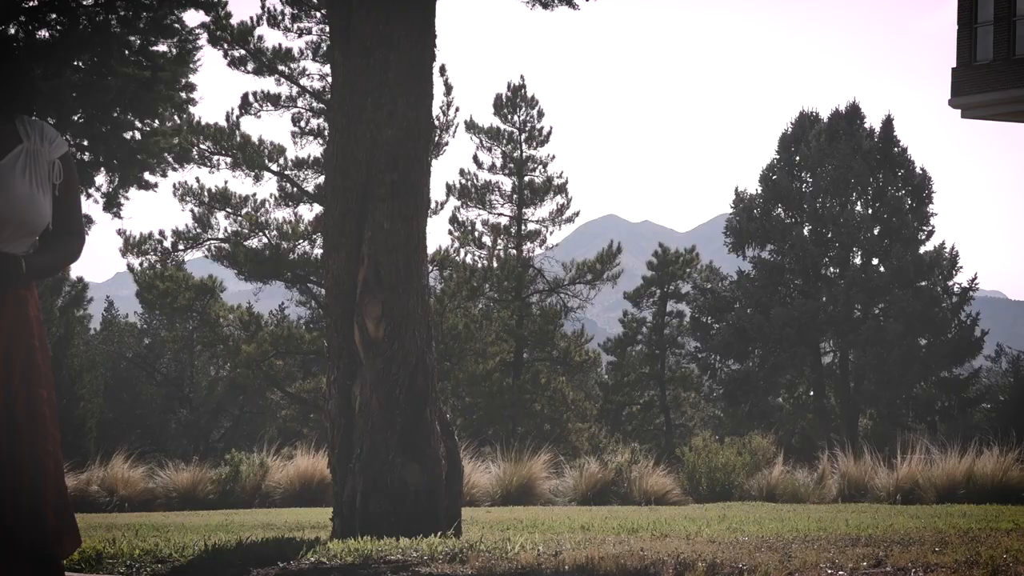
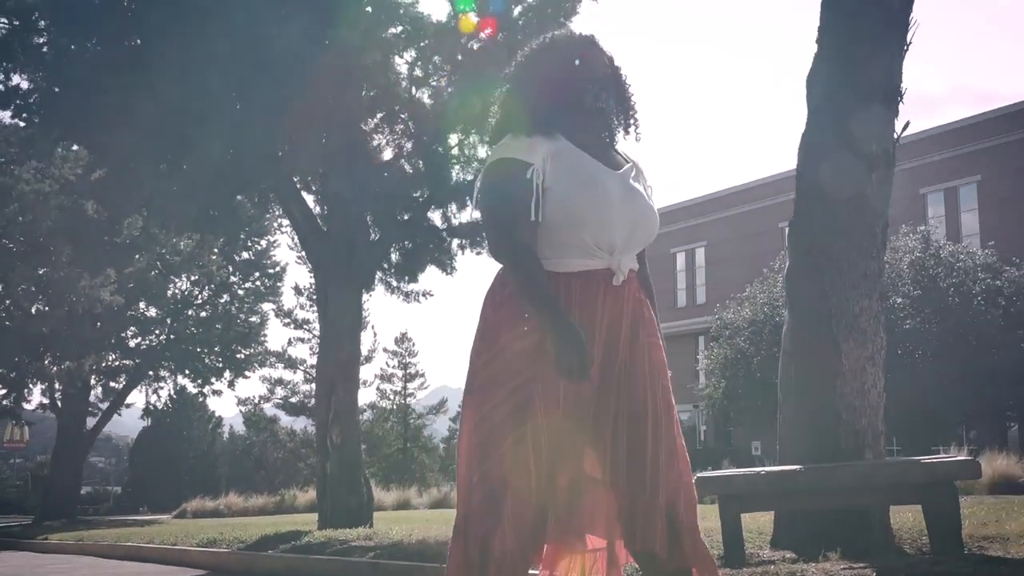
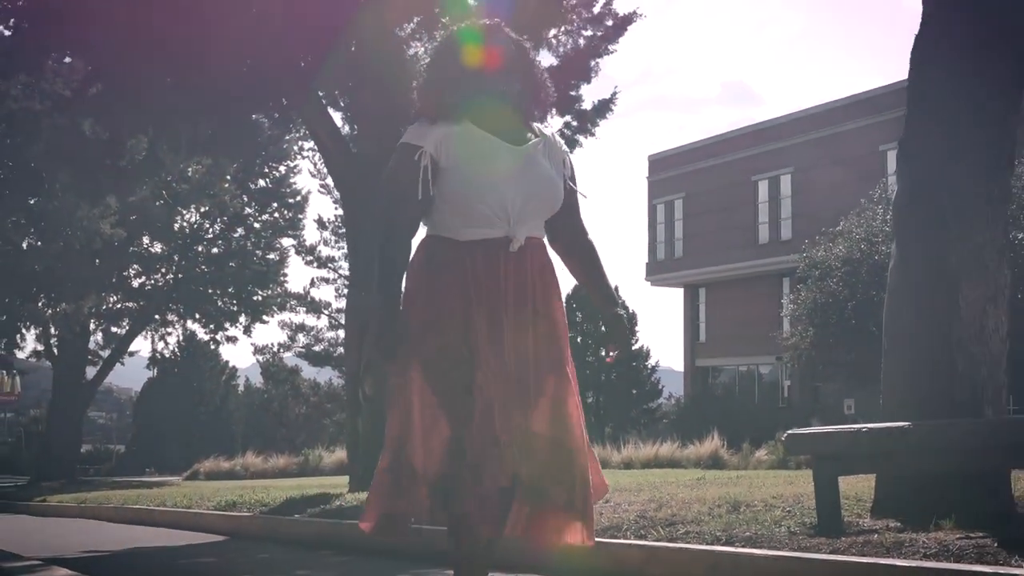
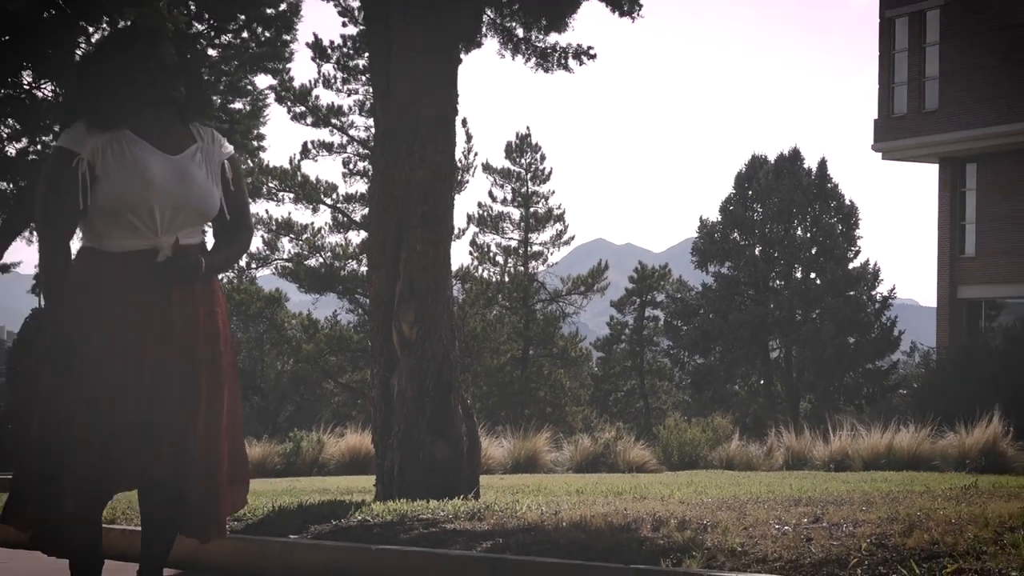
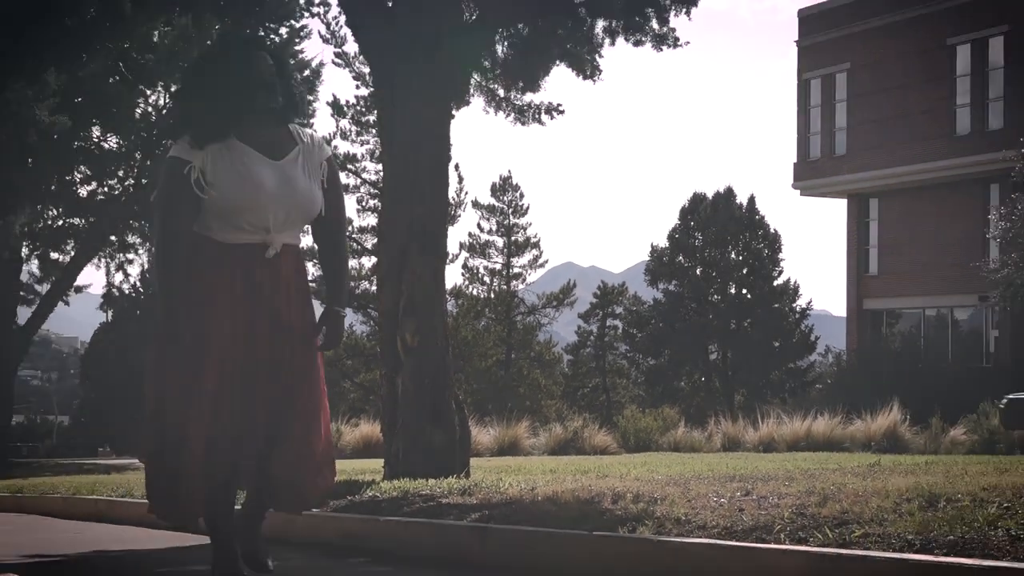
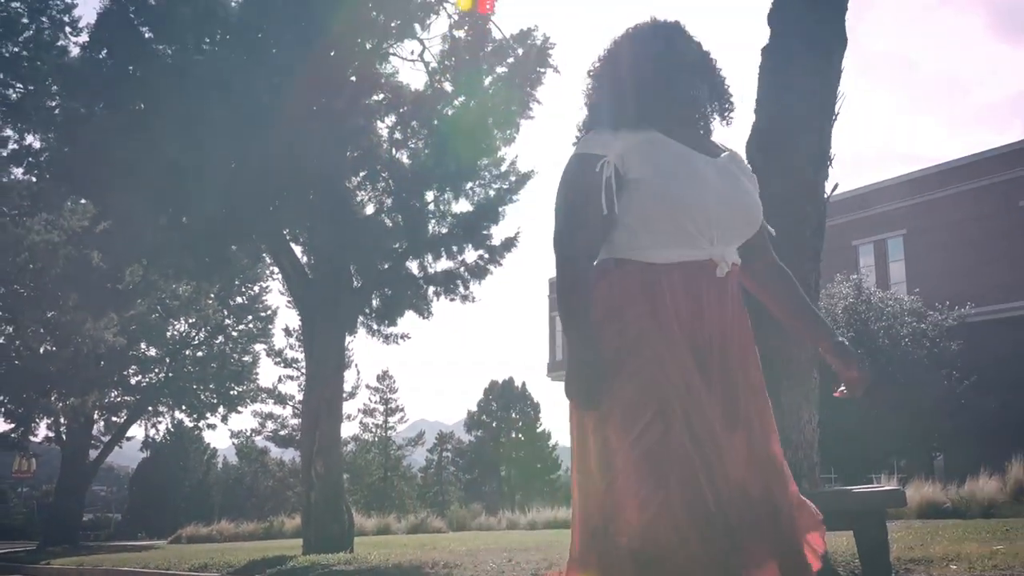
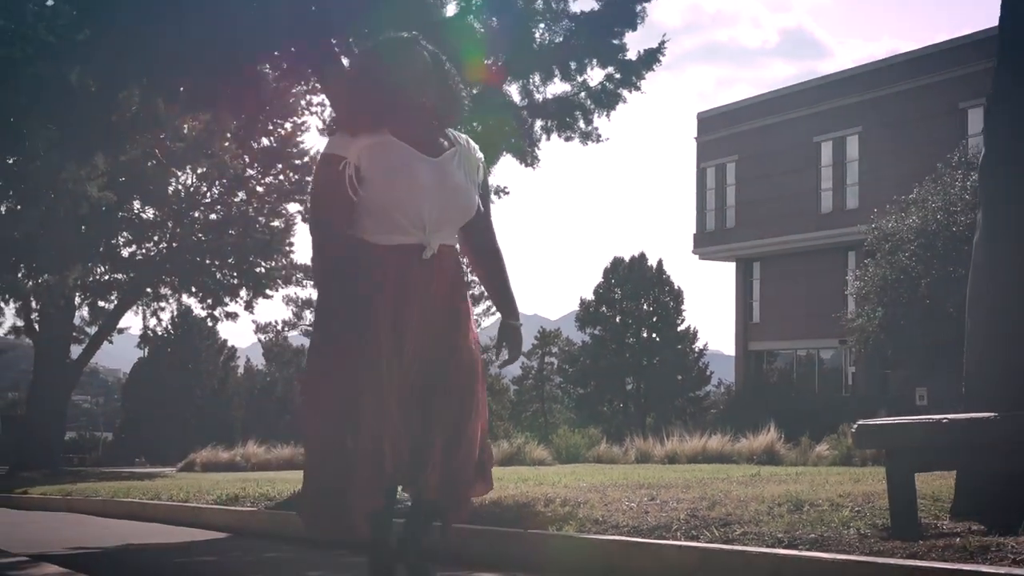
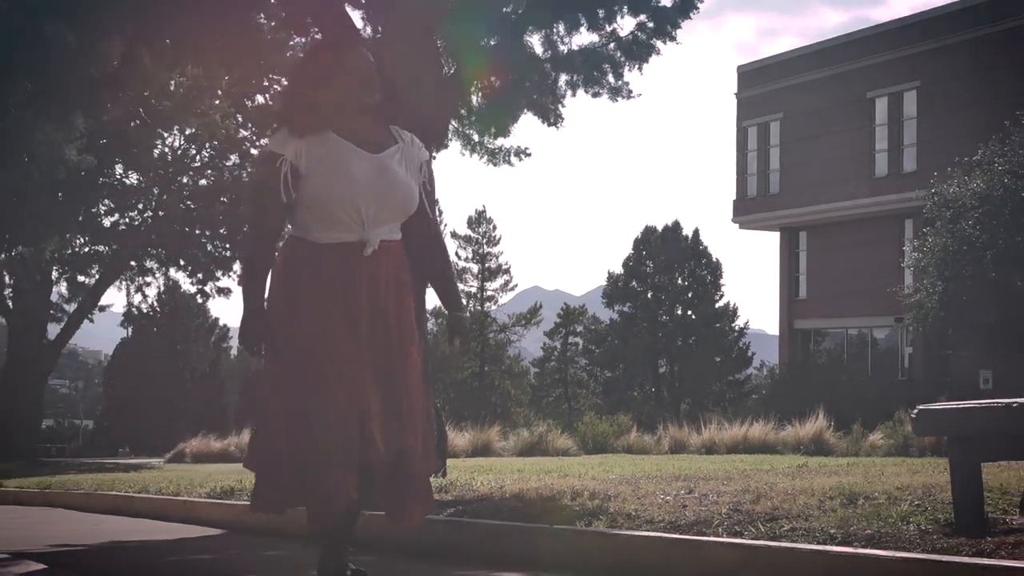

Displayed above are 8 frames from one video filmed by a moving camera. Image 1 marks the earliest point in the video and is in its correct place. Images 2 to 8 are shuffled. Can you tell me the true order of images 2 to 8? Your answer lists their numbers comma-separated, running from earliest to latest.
4, 5, 8, 7, 3, 2, 6
